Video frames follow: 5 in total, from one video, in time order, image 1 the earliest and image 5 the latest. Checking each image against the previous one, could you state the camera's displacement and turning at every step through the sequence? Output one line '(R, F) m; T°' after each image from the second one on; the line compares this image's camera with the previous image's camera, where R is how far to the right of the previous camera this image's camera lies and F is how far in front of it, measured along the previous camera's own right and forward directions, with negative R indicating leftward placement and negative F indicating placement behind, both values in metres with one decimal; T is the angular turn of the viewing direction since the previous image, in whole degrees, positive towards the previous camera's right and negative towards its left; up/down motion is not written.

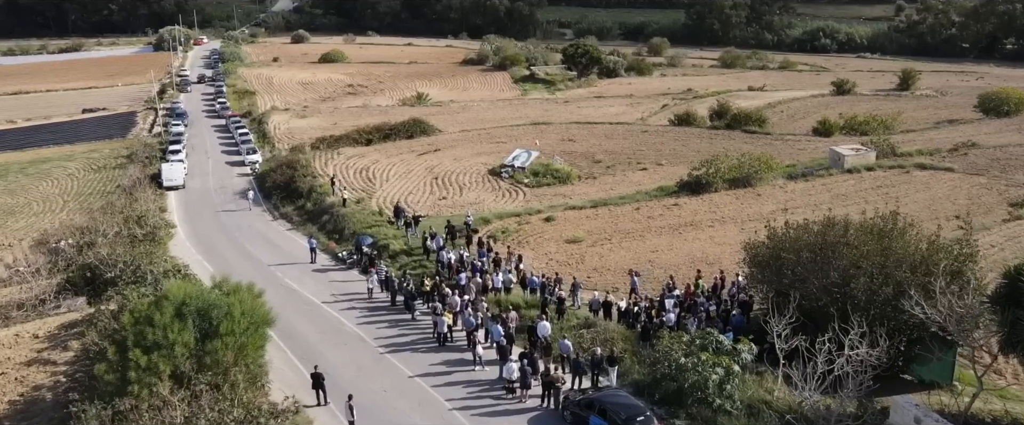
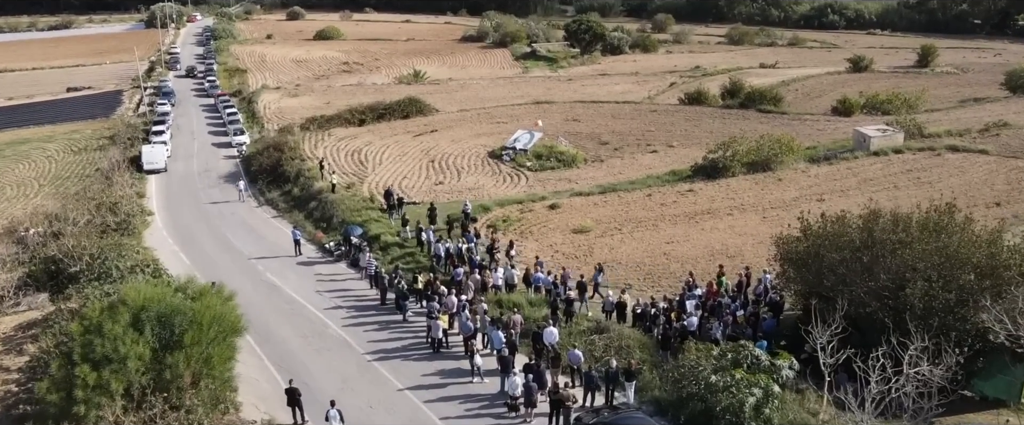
(-0.1, +2.6) m; 0°
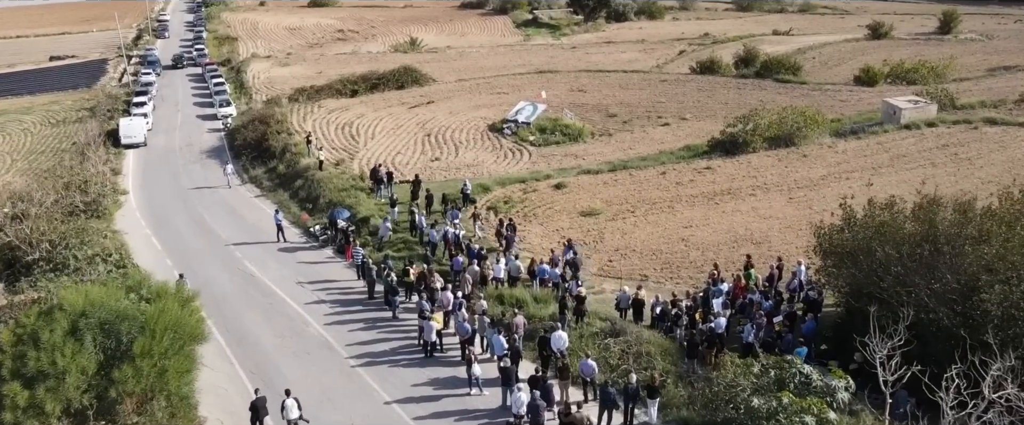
(0.0, +2.6) m; 0°
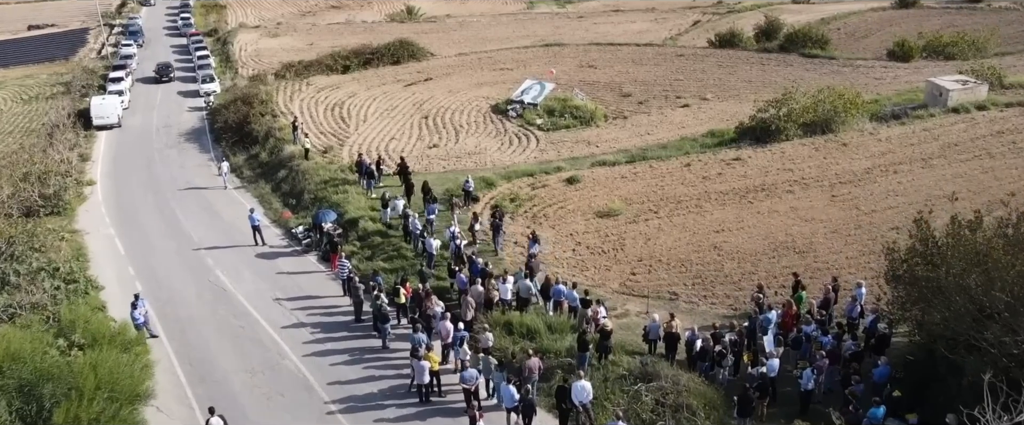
(-0.2, +3.1) m; 0°
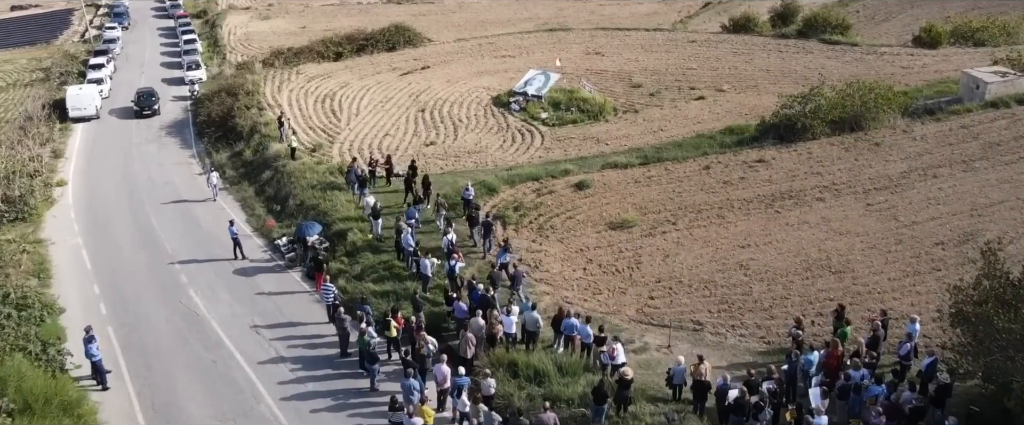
(-0.1, +2.2) m; 0°
